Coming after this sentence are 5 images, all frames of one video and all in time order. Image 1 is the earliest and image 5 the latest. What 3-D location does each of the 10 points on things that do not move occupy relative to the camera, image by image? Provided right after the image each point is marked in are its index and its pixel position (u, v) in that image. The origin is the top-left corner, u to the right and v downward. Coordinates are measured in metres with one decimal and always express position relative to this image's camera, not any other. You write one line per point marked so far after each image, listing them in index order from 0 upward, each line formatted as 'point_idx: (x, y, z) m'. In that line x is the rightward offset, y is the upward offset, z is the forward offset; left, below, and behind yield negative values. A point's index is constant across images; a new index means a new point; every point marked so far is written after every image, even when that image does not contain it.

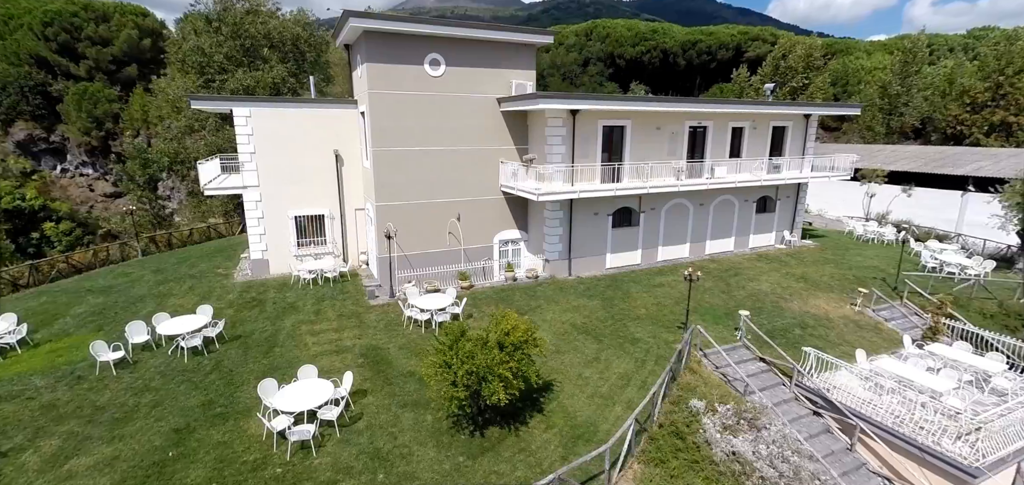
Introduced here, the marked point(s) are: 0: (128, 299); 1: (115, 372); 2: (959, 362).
0: (-12.8, -1.9, +16.0) m
1: (-9.6, -3.2, +11.7) m
2: (+12.1, -3.1, +12.8) m
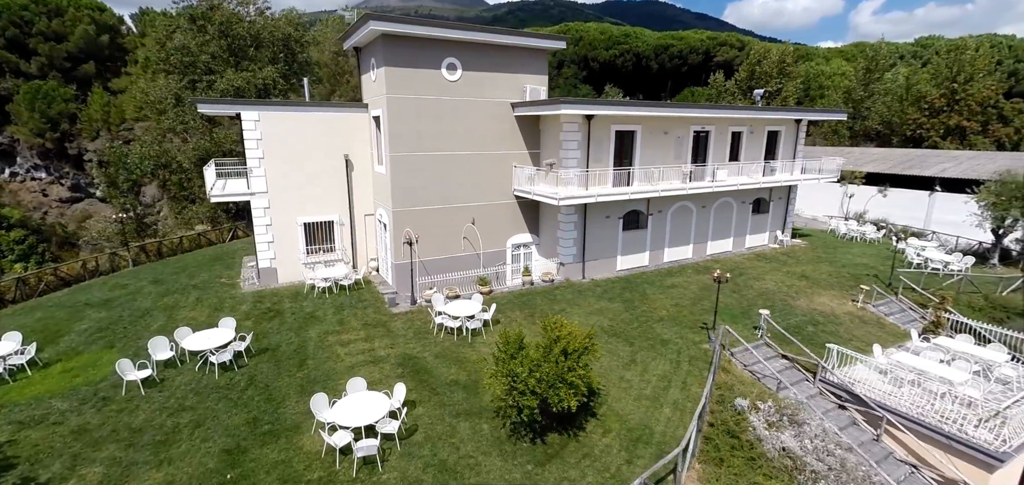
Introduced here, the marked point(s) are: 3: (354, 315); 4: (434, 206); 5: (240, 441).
0: (-12.0, -2.2, +15.2) m
1: (-8.5, -3.5, +11.1) m
2: (+13.2, -3.1, +13.7) m
3: (-5.0, -2.3, +15.3) m
4: (-2.9, +1.4, +17.5) m
5: (-5.5, -4.0, +9.7) m
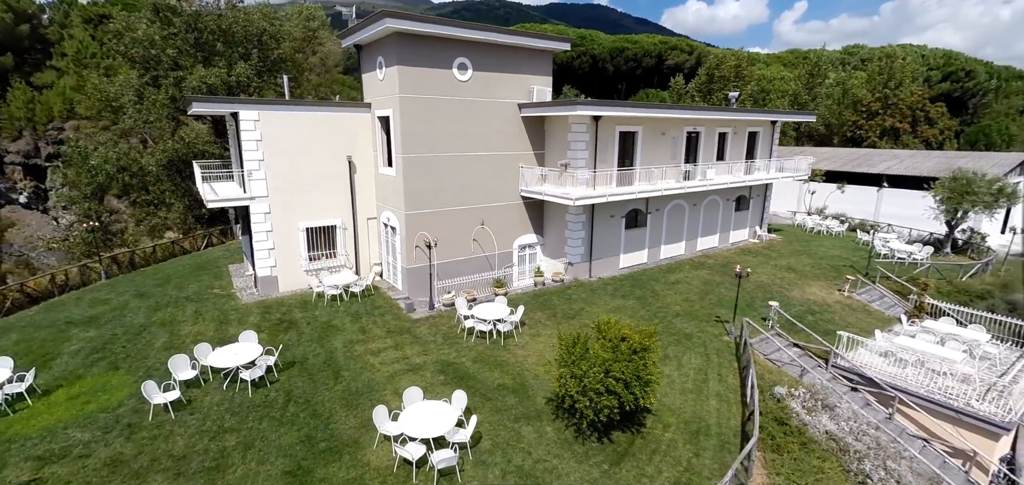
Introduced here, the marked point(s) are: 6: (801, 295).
0: (-11.1, -2.6, +13.9) m
1: (-7.2, -3.7, +10.2) m
2: (+14.0, -2.8, +15.1) m
3: (-4.2, -2.5, +14.8) m
4: (-2.4, +1.2, +17.2) m
5: (-4.0, -4.2, +9.1) m
6: (+11.3, -2.0, +18.7) m
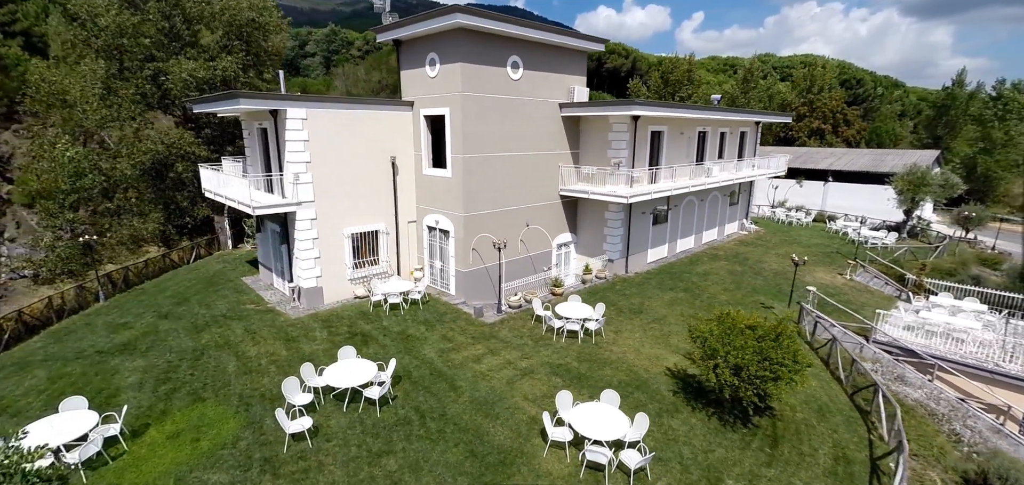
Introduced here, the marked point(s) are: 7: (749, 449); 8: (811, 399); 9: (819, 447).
0: (-8.4, -2.9, +12.2) m
1: (-3.9, -3.9, +9.2) m
2: (+16.2, -2.3, +17.4) m
3: (-1.8, -2.6, +14.2) m
4: (-0.5, +1.2, +16.8) m
5: (-0.6, -4.3, +8.6) m
6: (+13.0, -1.6, +20.6) m
7: (+4.8, -4.2, +9.7) m
8: (+7.1, -3.7, +11.4) m
9: (+6.3, -4.2, +9.9) m
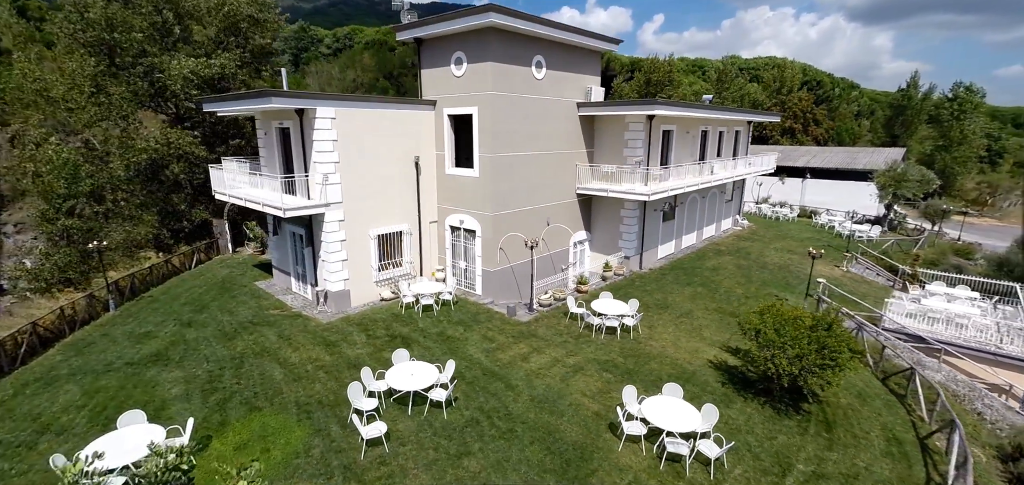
0: (-7.1, -3.0, +11.8) m
1: (-2.4, -3.9, +9.1) m
2: (+17.1, -2.0, +18.6) m
3: (-0.6, -2.6, +14.2) m
4: (+0.4, +1.2, +16.9) m
5: (+1.0, -4.2, +8.7) m
6: (+13.6, -1.3, +21.5) m
7: (+6.2, -4.1, +10.1) m
8: (+8.4, -3.6, +12.0) m
9: (+7.8, -4.1, +10.4) m
